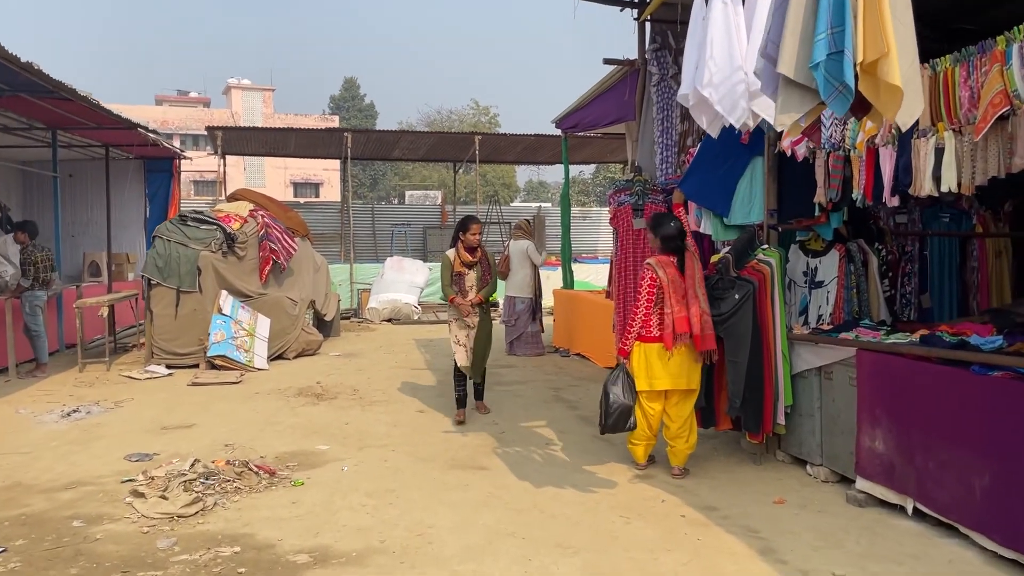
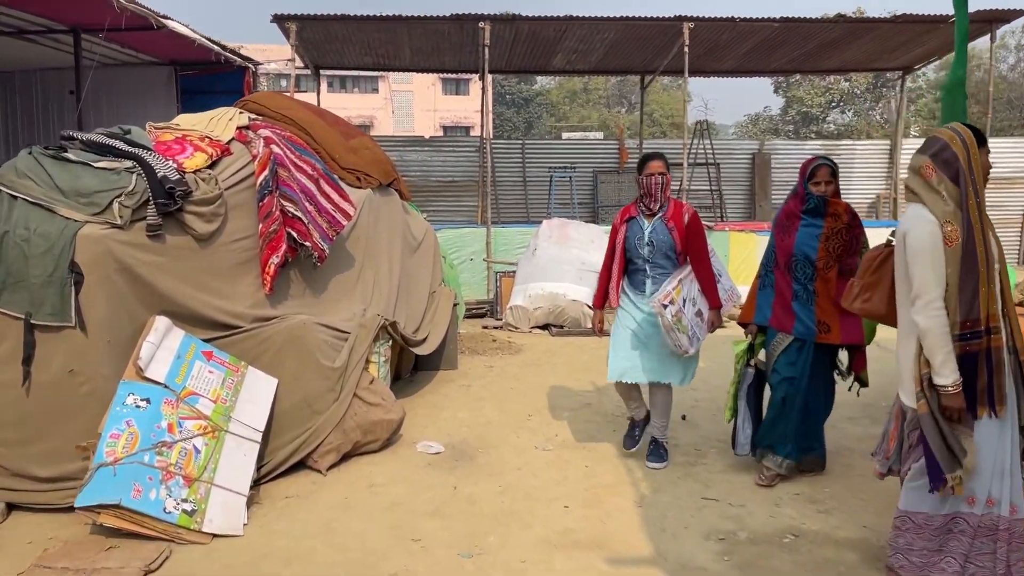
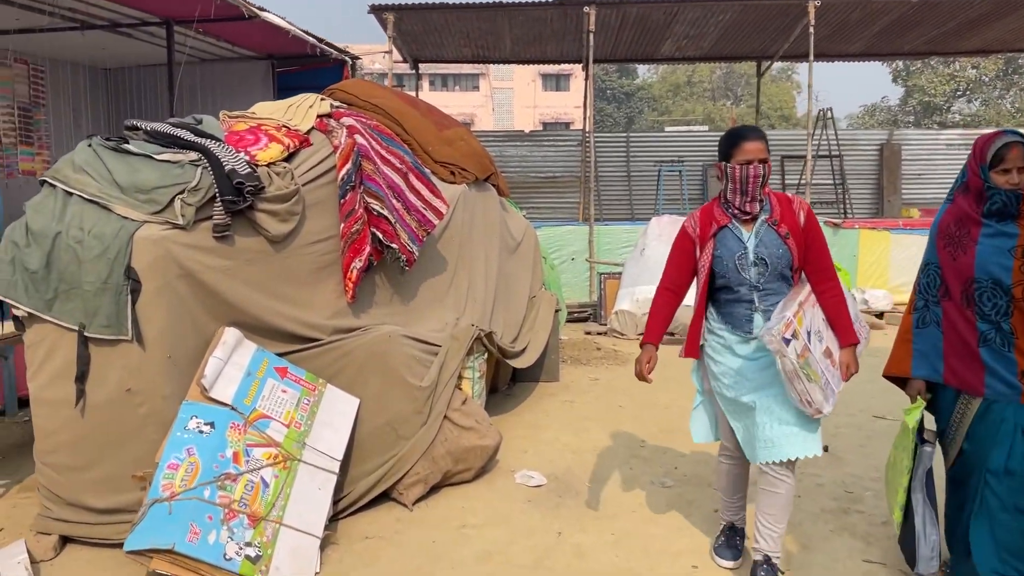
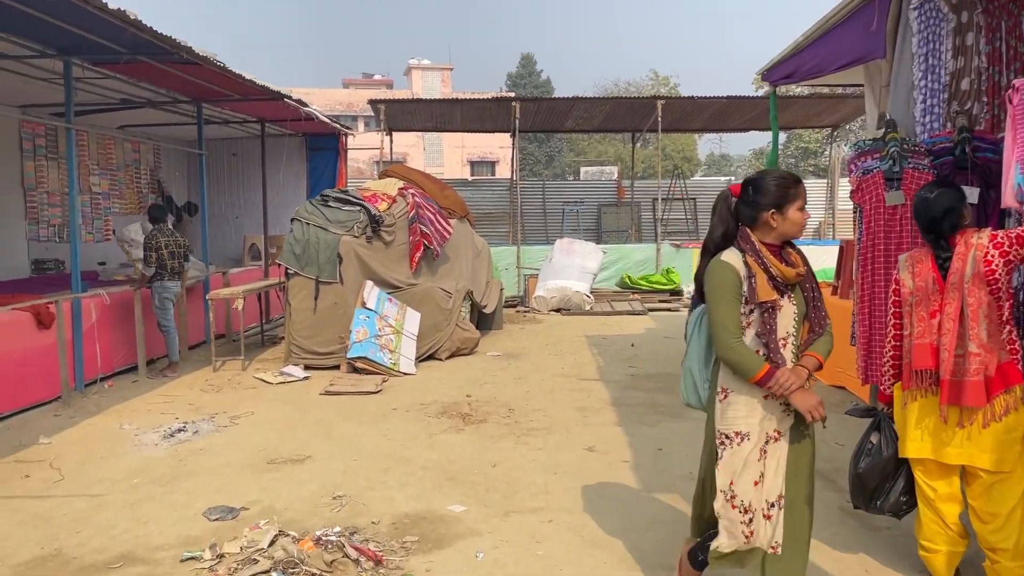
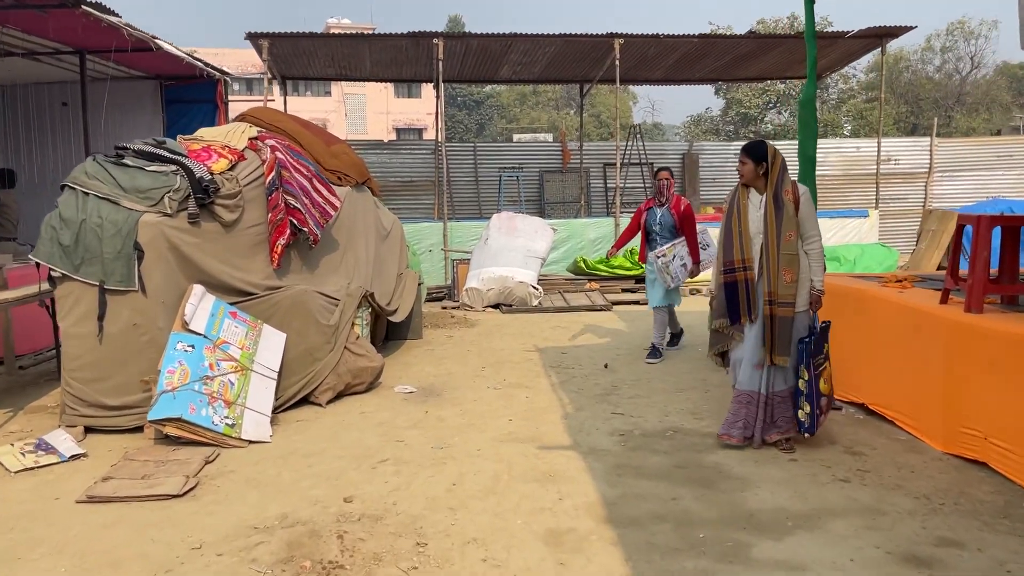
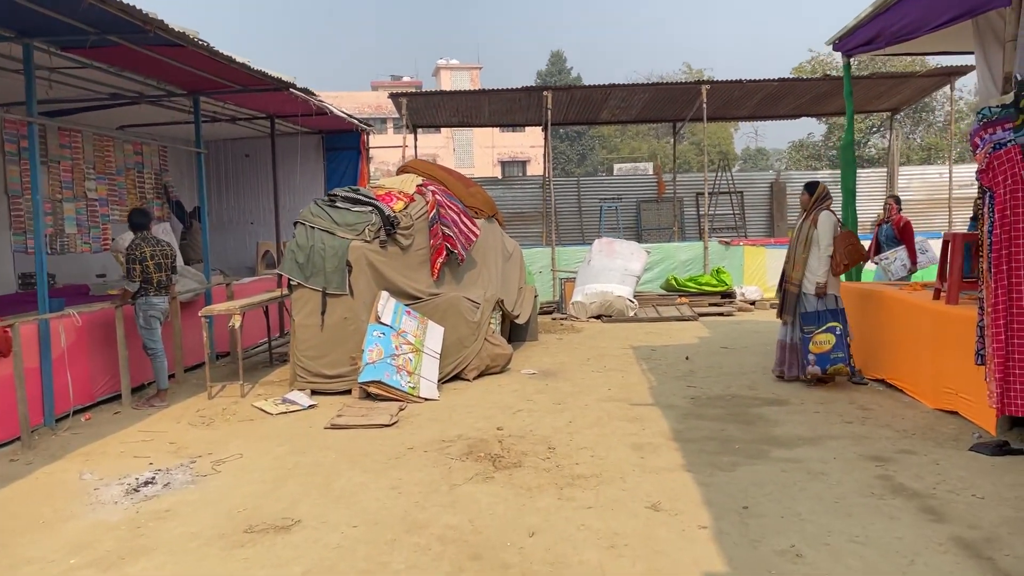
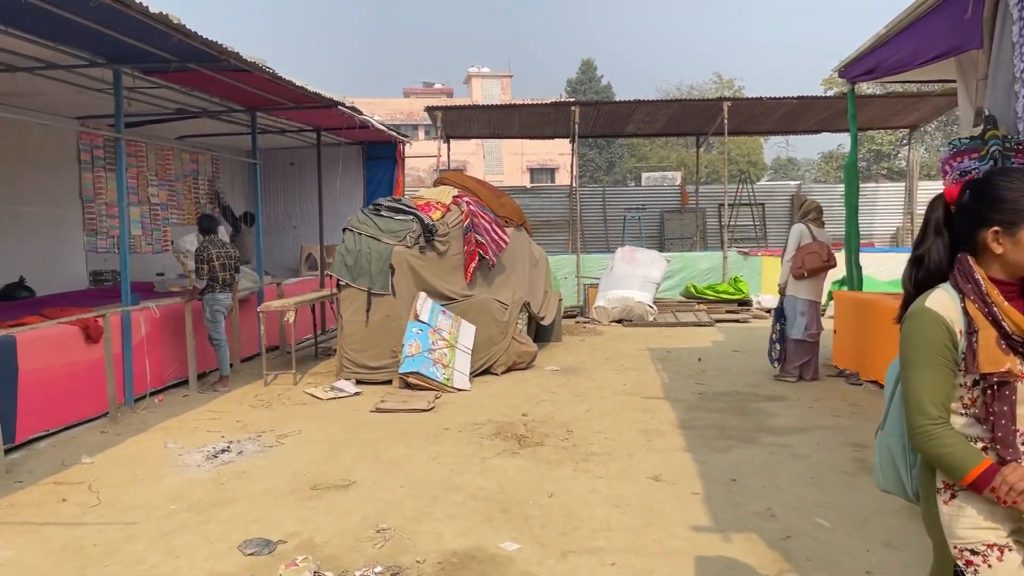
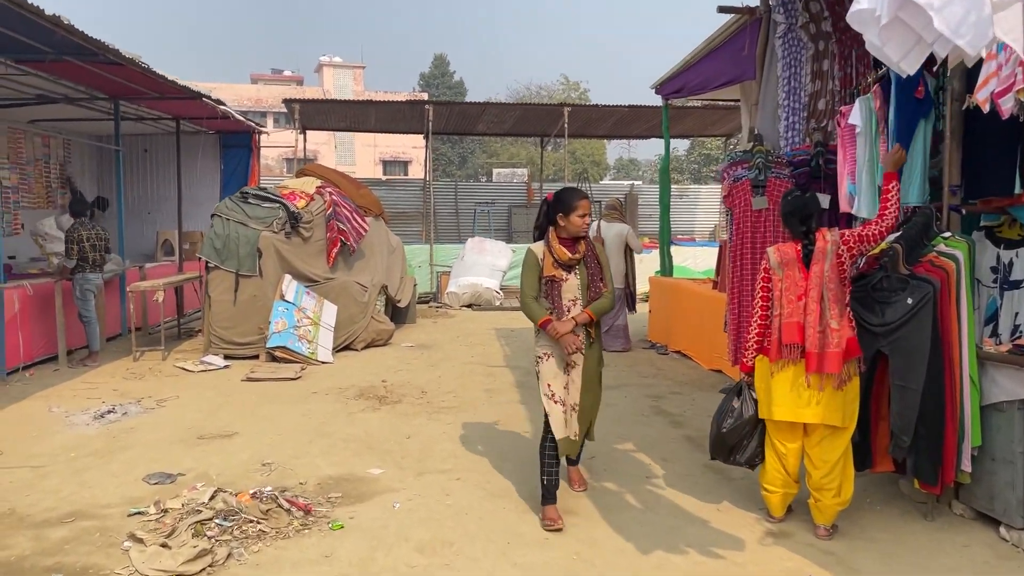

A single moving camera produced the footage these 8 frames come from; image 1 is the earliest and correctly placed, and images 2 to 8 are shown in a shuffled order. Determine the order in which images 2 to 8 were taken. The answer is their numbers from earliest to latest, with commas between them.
8, 4, 7, 6, 5, 2, 3
